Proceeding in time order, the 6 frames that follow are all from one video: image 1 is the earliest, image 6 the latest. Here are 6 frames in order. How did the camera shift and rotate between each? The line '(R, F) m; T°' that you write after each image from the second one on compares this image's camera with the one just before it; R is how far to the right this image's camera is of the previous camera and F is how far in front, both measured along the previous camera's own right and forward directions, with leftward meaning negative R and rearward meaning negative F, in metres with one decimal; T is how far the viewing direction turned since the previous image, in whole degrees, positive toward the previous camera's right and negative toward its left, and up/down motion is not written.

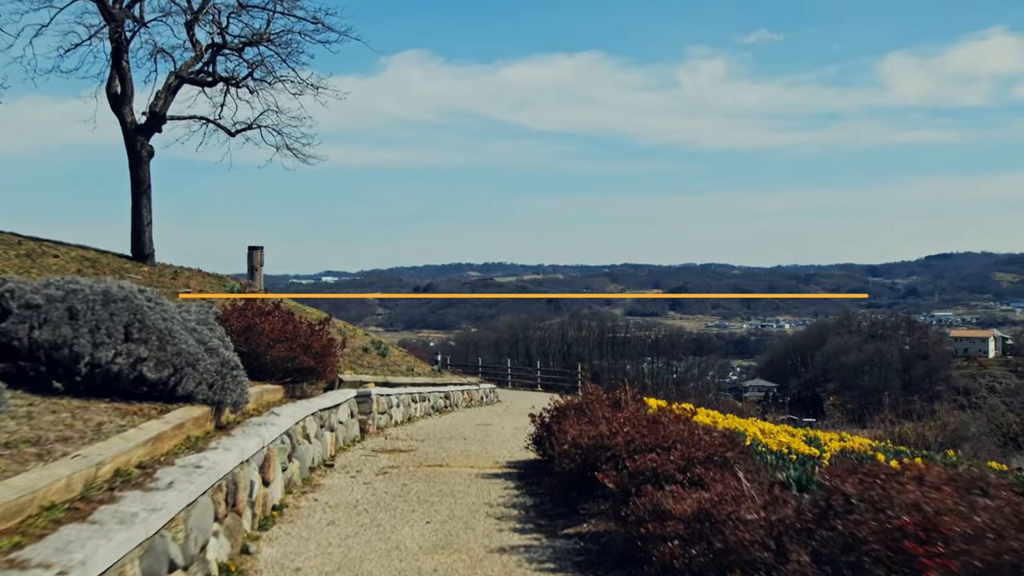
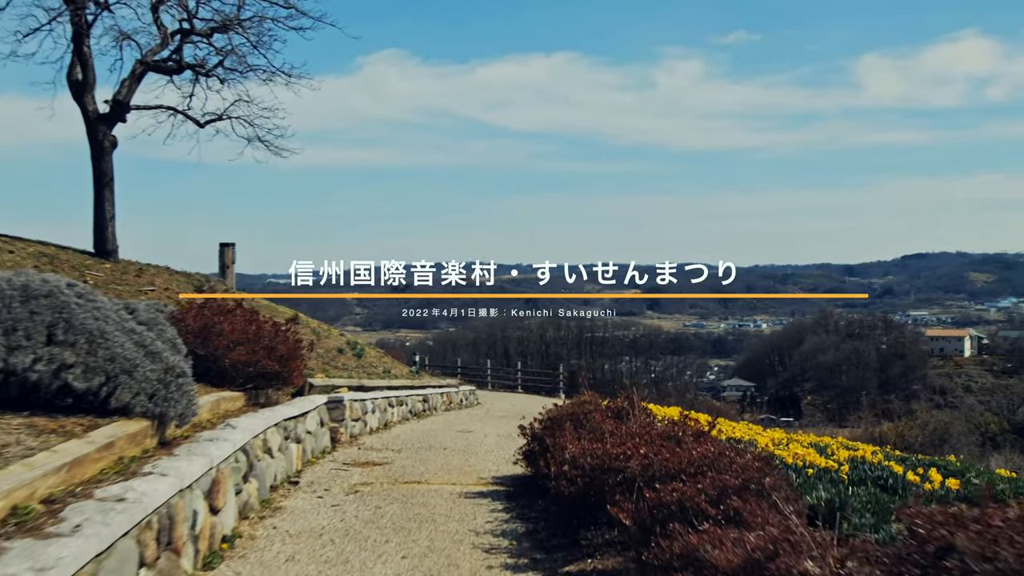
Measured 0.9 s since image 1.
(0.0, +0.4) m; +1°
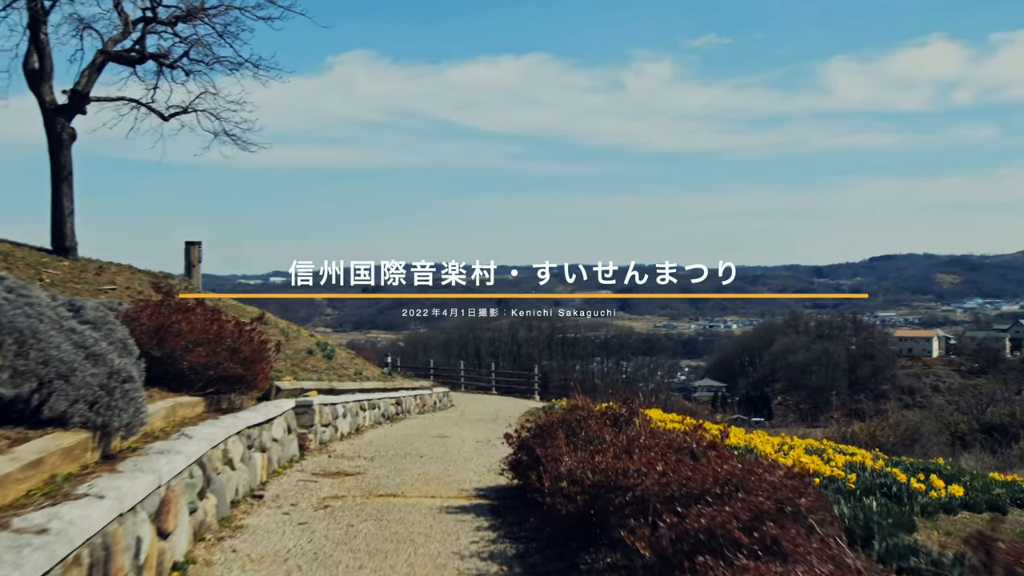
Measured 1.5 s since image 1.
(0.0, +0.3) m; +2°
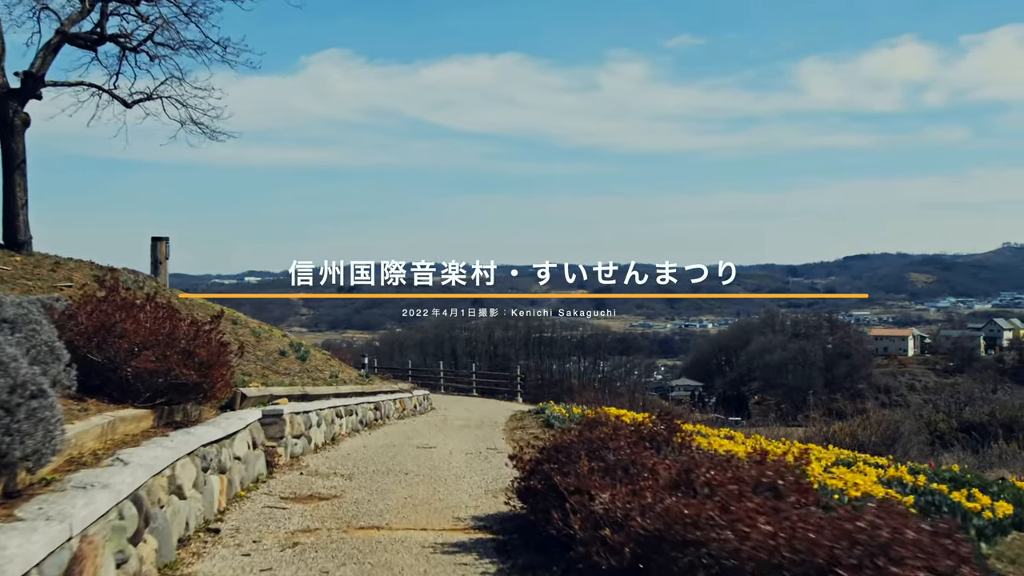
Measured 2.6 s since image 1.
(-0.1, +0.5) m; +2°
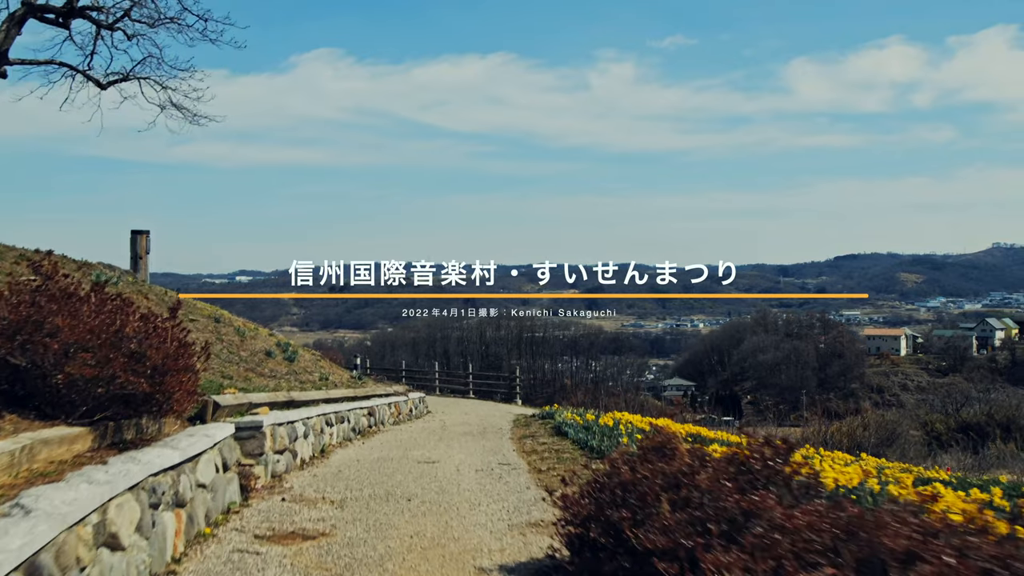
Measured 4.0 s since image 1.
(-0.1, +0.7) m; +1°
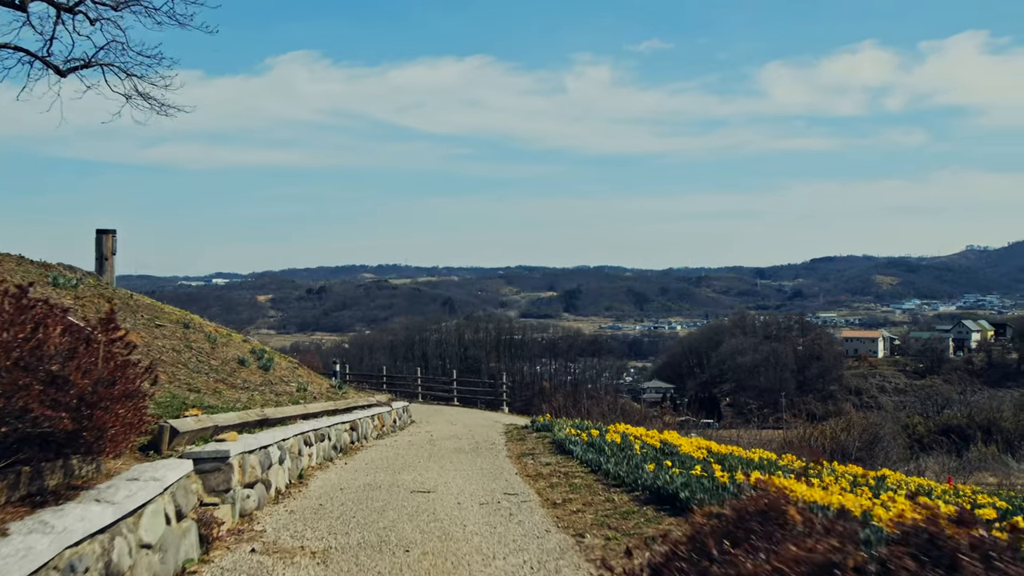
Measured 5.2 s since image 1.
(-0.1, +0.6) m; +1°
